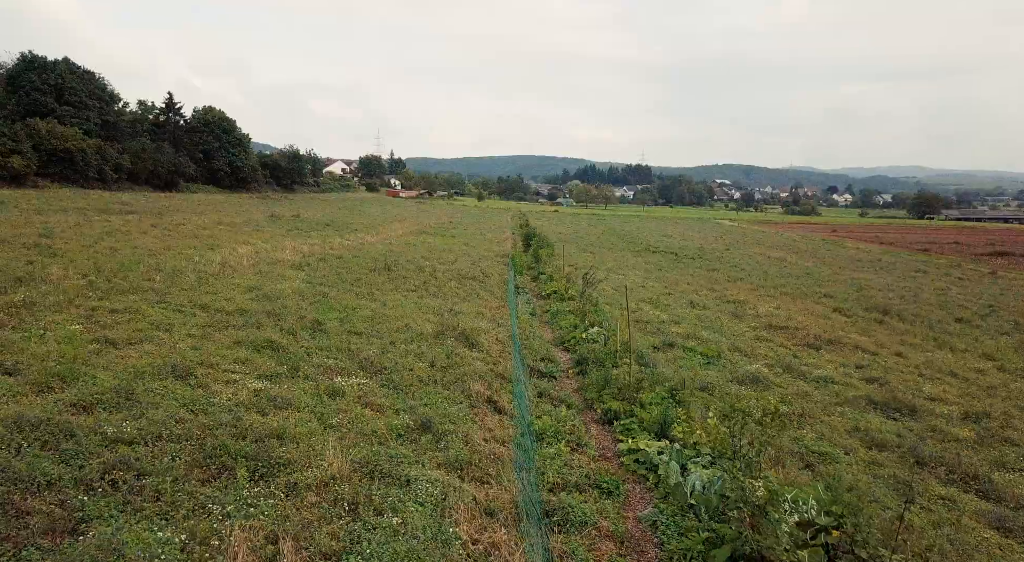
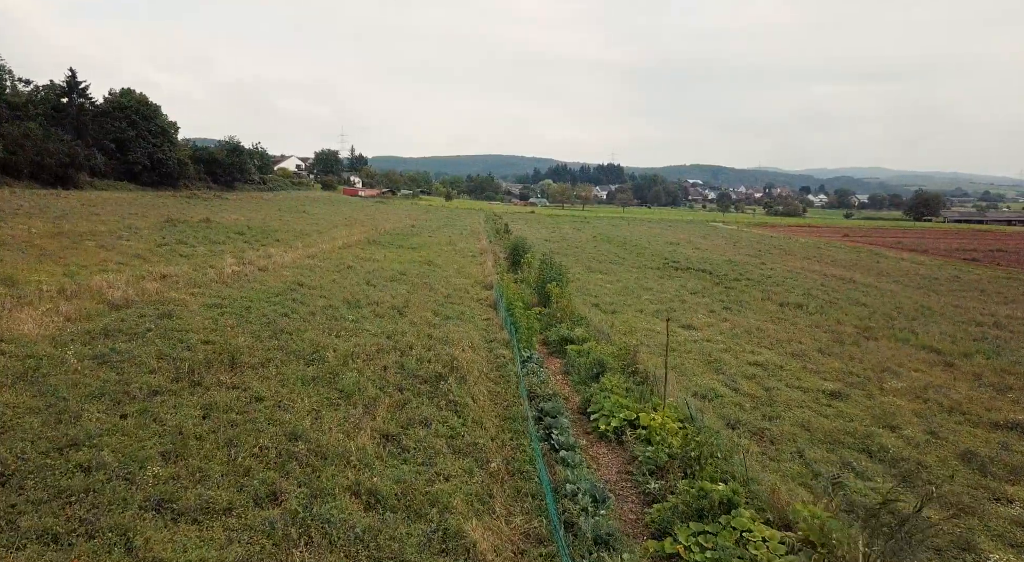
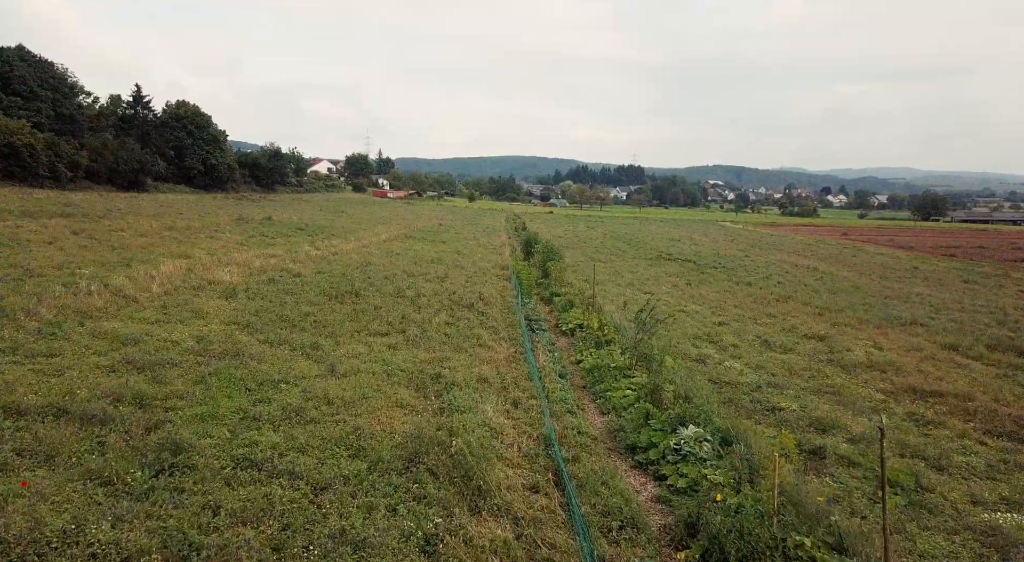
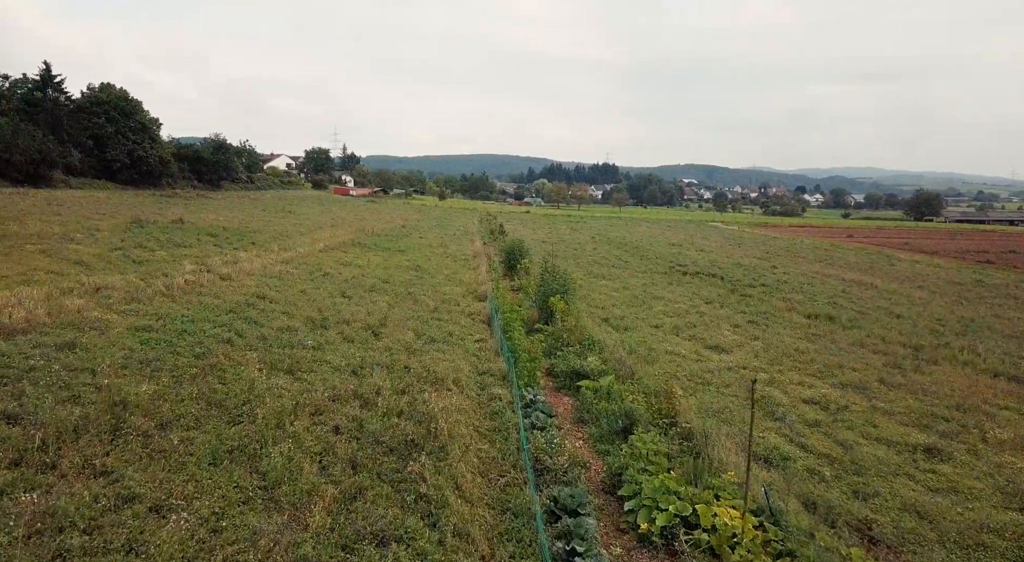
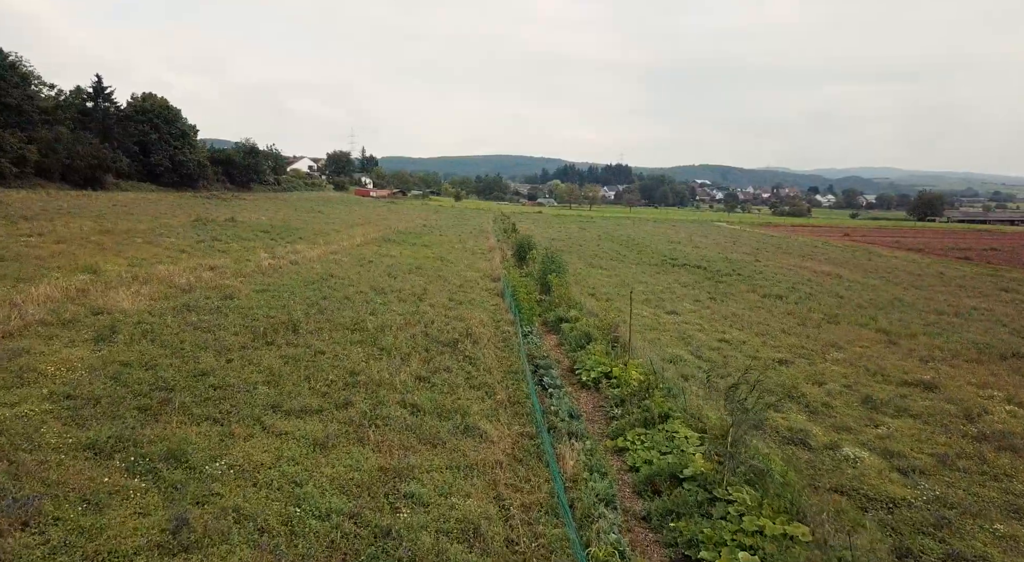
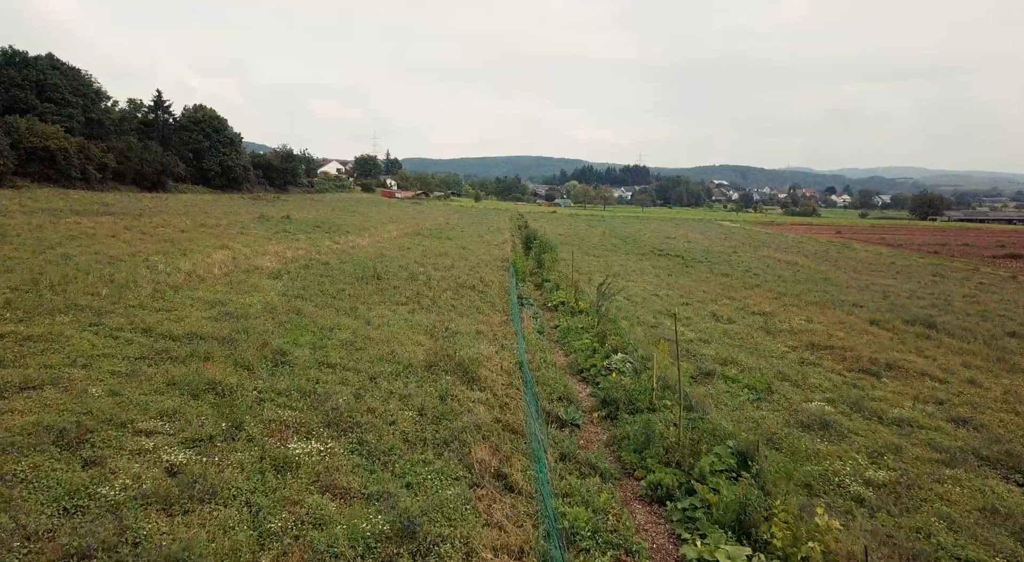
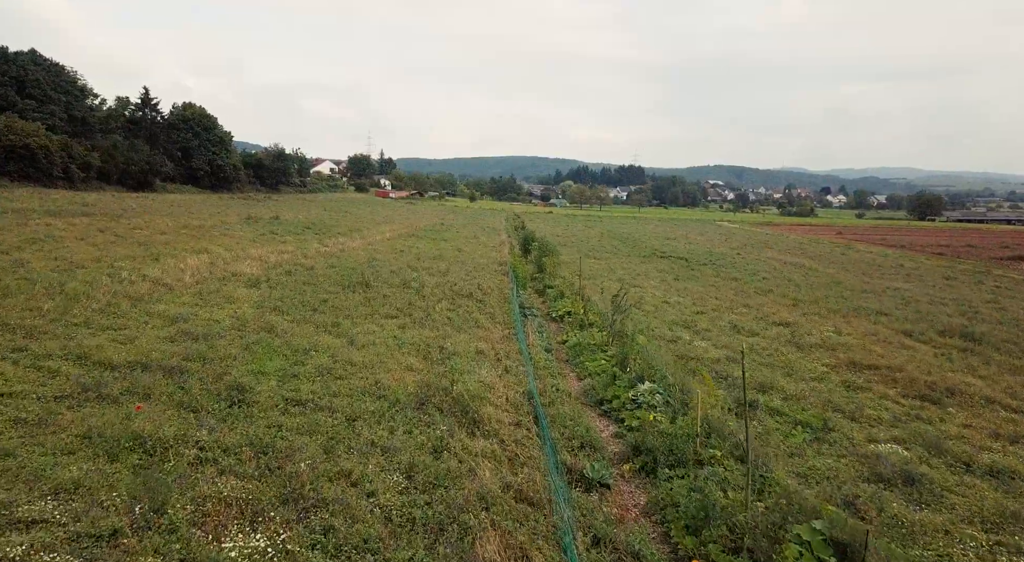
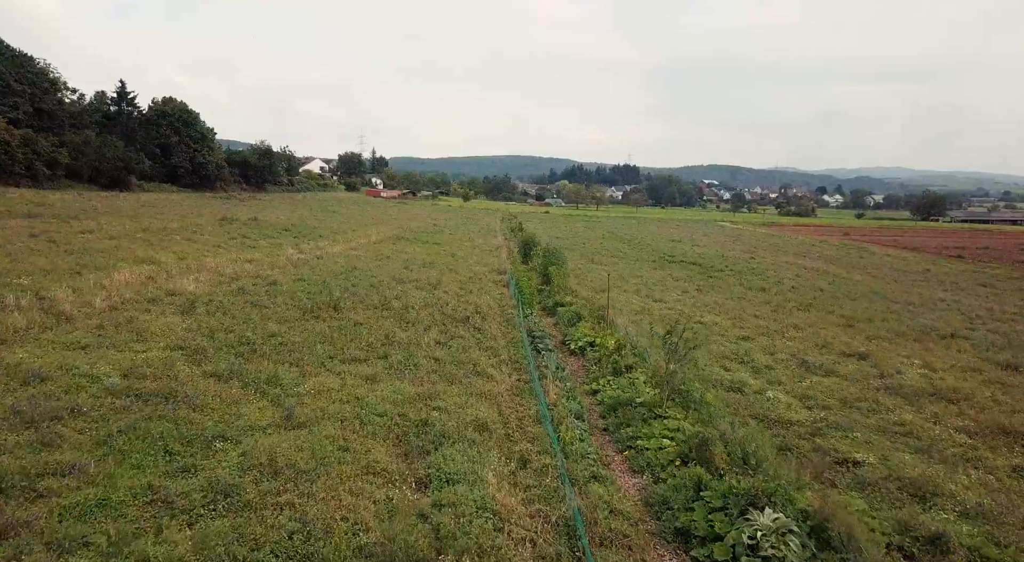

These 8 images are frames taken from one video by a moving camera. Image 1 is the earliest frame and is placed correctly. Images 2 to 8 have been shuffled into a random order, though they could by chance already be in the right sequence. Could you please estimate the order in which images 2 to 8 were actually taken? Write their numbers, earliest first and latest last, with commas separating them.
6, 7, 3, 8, 5, 2, 4
